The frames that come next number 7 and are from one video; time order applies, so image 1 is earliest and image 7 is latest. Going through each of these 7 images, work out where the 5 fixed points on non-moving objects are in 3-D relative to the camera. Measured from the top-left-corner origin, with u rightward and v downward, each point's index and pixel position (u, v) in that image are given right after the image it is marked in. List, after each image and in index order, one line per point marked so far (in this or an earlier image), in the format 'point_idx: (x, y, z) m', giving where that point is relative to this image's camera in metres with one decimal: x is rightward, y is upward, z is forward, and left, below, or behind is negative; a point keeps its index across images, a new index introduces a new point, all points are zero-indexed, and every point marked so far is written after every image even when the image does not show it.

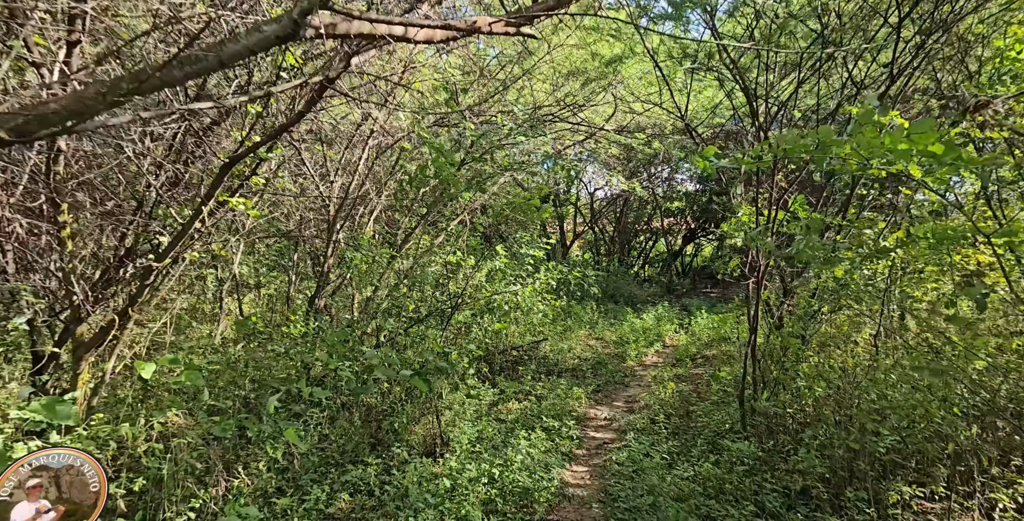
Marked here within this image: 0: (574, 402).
0: (+0.7, -1.5, +6.2) m
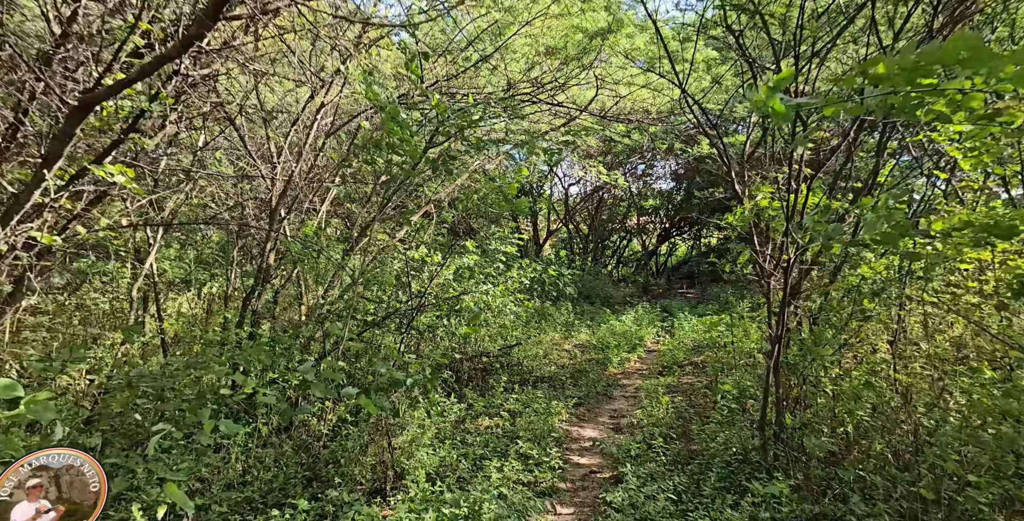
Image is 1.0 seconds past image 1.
0: (+0.4, -1.4, +5.4) m
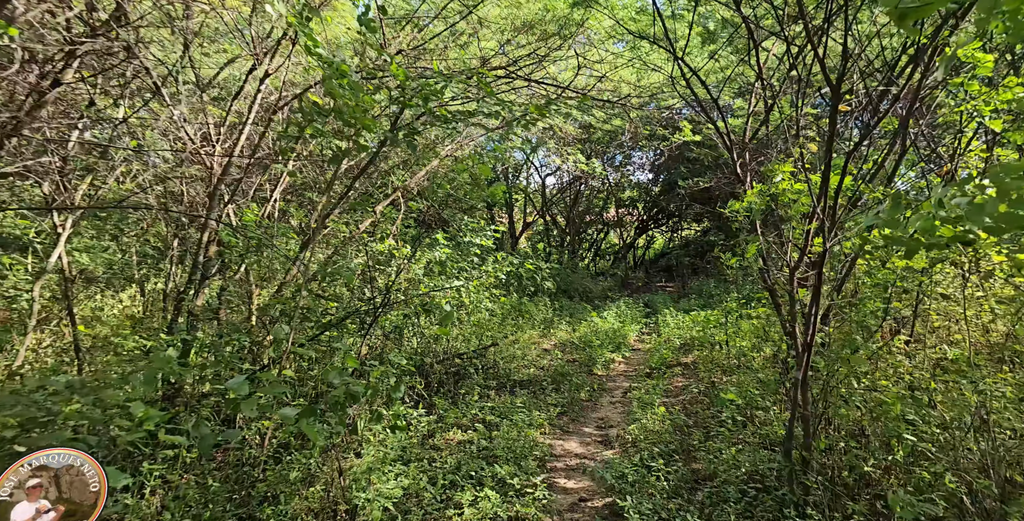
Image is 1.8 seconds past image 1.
0: (+0.2, -1.4, +4.8) m
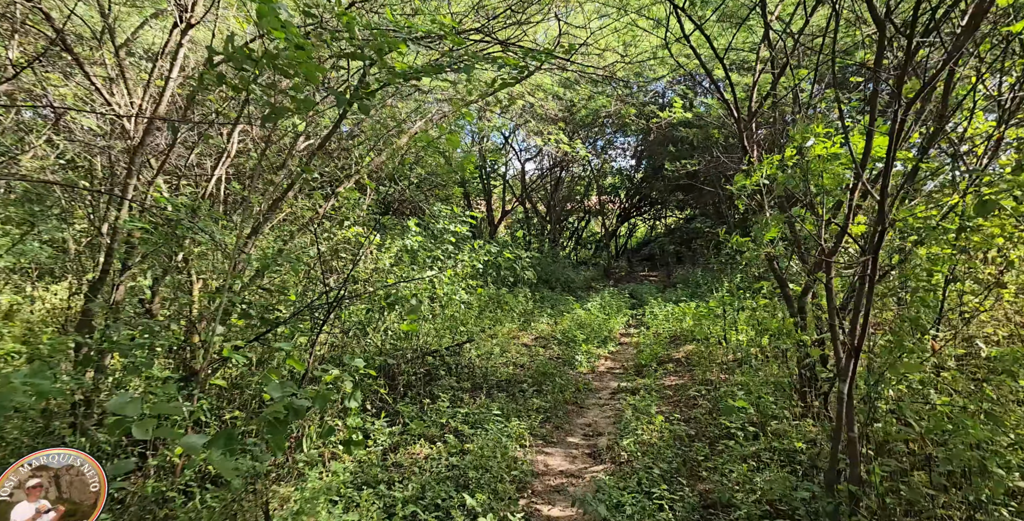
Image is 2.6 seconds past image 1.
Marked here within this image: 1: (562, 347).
0: (0.0, -1.3, +4.2) m
1: (+0.6, -1.0, +7.1) m
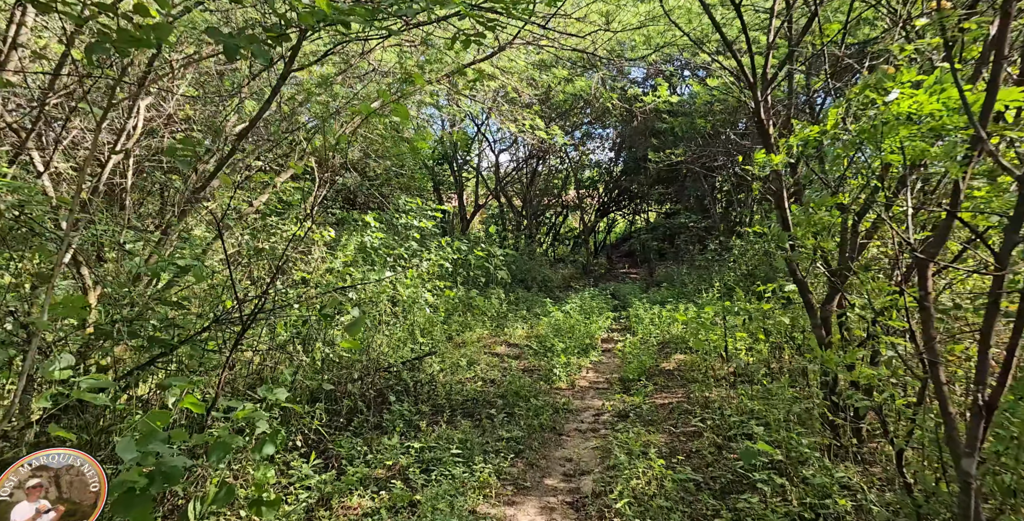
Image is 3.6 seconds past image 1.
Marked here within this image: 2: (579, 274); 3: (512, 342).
0: (-0.2, -1.3, +3.4) m
1: (+0.3, -1.0, +6.3) m
2: (+1.5, -0.3, +13.9) m
3: (0.0, -1.0, +7.2) m
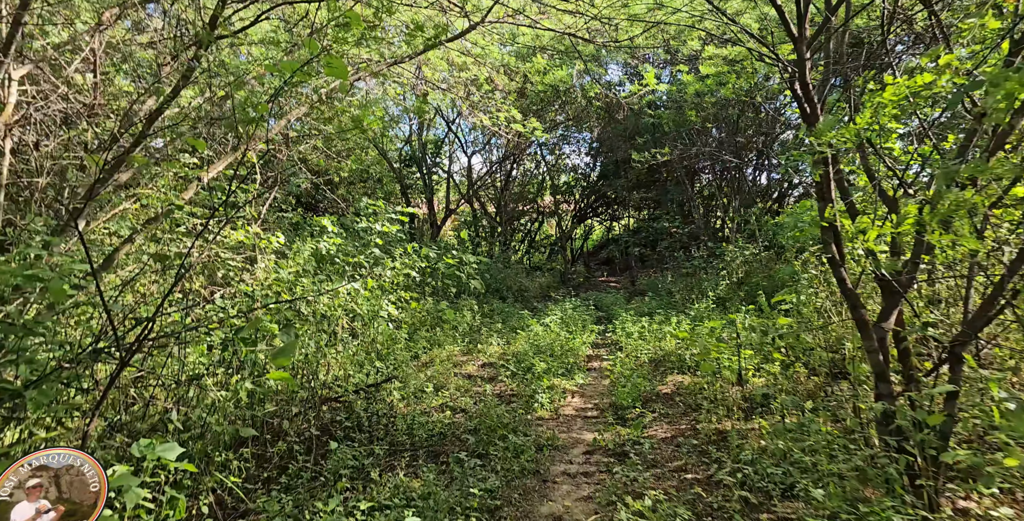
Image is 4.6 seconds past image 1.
0: (-0.3, -1.3, +2.6) m
1: (0.0, -1.1, +5.5) m
2: (+1.0, -0.5, +13.2) m
3: (-0.3, -1.0, +6.4) m
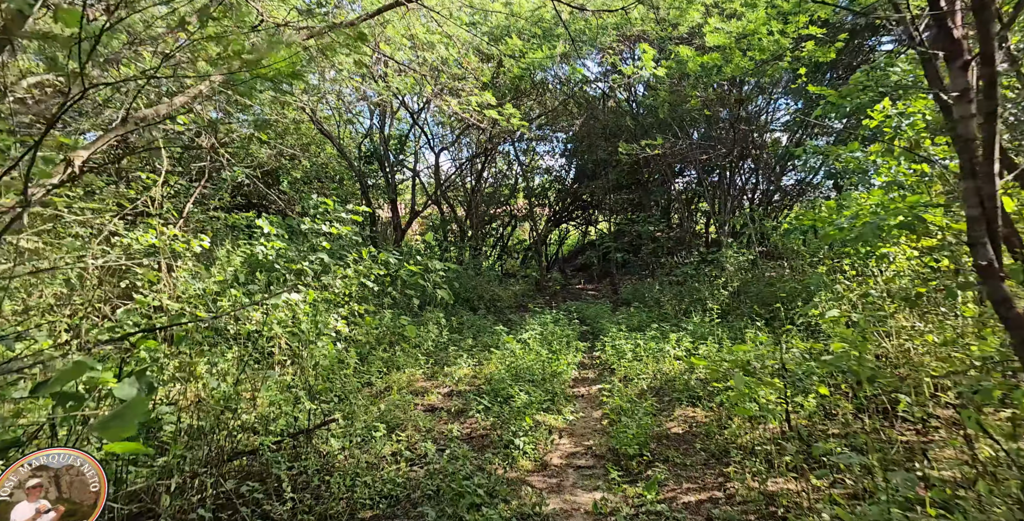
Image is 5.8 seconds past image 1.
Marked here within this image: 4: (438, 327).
0: (-0.4, -1.4, +1.5) m
1: (-0.2, -1.1, +4.4) m
2: (+0.4, -0.6, +12.2) m
3: (-0.5, -1.1, +5.3) m
4: (-0.9, -0.8, +7.3) m
